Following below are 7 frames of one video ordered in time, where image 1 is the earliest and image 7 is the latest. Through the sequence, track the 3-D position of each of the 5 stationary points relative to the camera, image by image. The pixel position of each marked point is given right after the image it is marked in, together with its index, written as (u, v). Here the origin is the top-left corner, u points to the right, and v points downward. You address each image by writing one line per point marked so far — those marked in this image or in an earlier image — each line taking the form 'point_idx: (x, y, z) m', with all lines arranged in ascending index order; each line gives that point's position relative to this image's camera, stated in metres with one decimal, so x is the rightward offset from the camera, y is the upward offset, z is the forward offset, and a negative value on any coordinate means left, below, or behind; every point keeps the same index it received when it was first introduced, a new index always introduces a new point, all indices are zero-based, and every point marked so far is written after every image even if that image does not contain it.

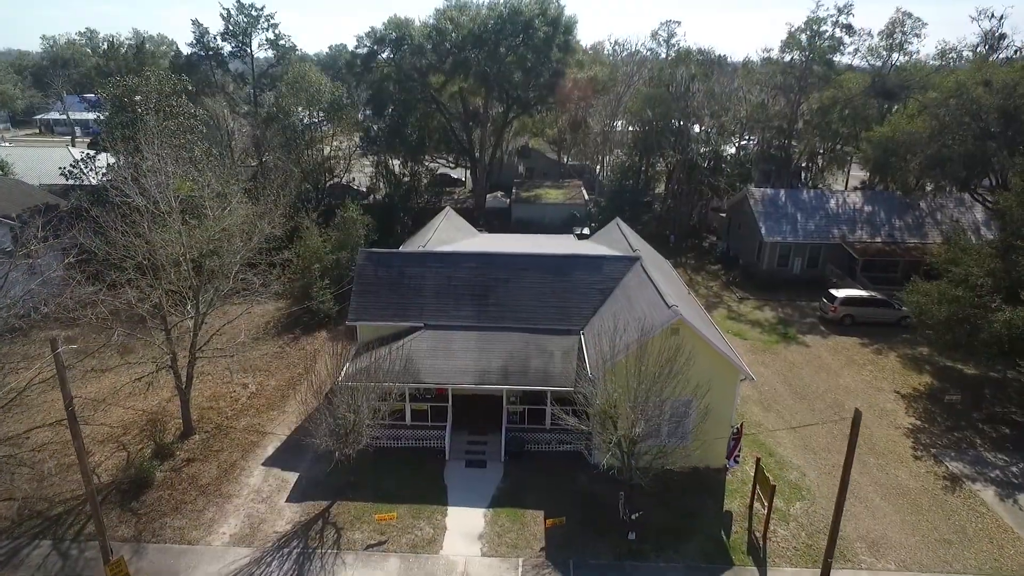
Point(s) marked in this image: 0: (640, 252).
0: (+3.5, +1.0, +16.8) m
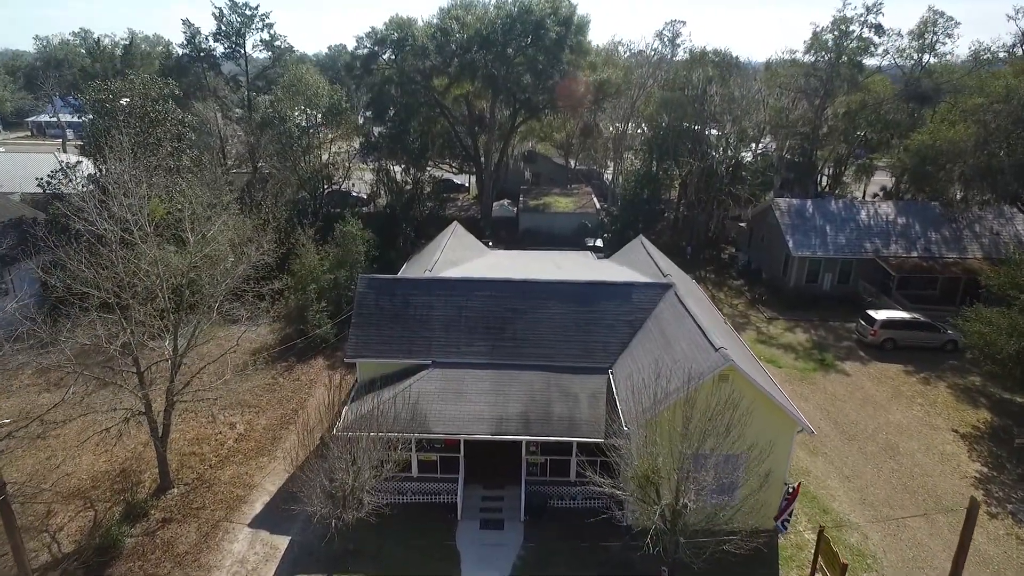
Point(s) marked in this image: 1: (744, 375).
0: (+3.9, +0.3, +15.1) m
1: (+4.1, -1.5, +10.9) m
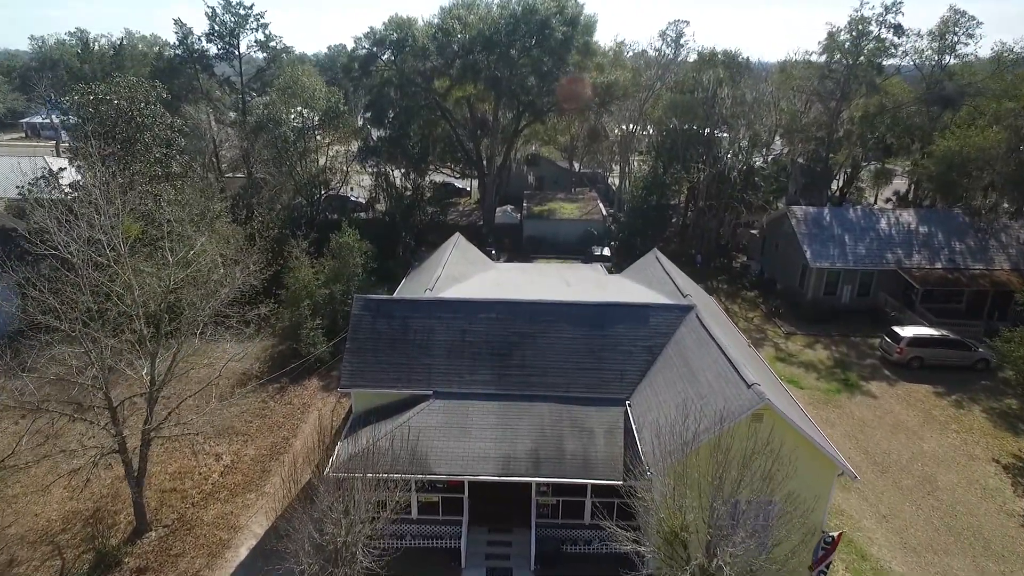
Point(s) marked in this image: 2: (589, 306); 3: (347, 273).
0: (+4.1, -0.2, +14.0) m
1: (+4.3, -2.0, +9.8) m
2: (+1.7, -0.4, +13.4) m
3: (-5.3, +0.5, +20.0) m
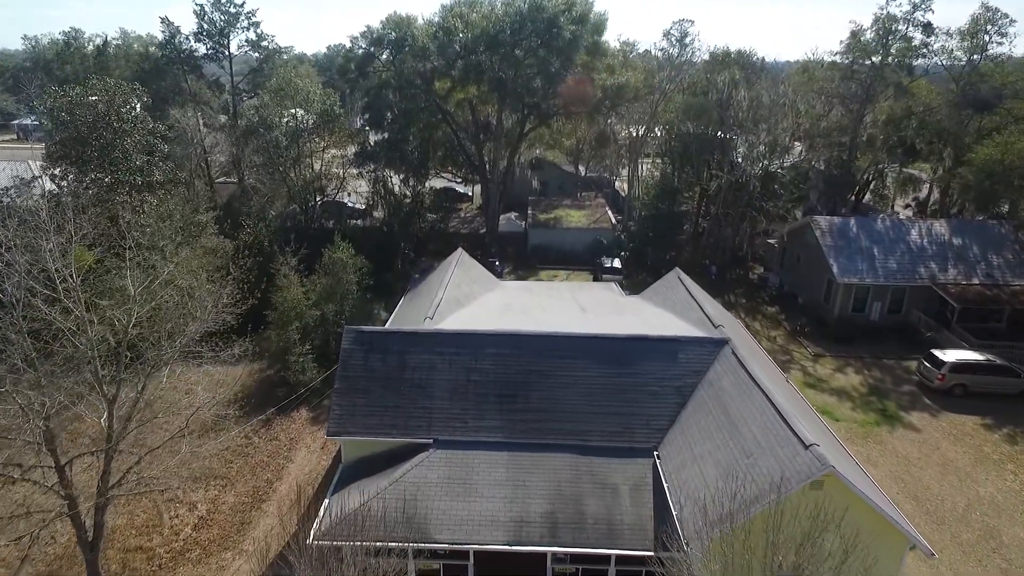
0: (+4.3, -0.8, +12.4) m
1: (+4.5, -2.6, +8.2) m
2: (+1.9, -1.0, +11.9) m
3: (-5.1, -0.1, +18.5) m
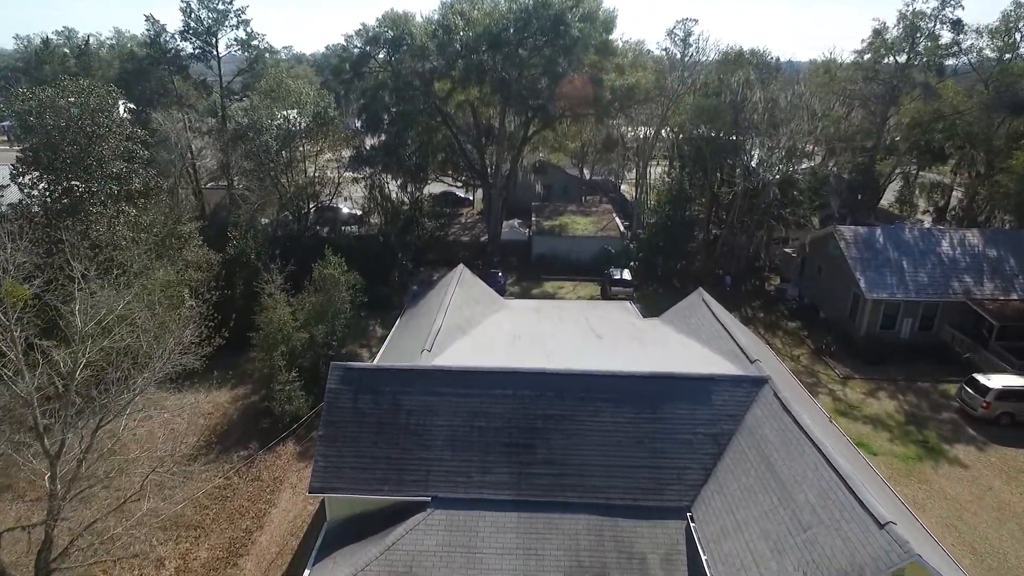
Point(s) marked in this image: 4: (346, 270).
0: (+4.4, -1.3, +11.0) m
1: (+4.6, -3.1, +6.8) m
2: (+2.0, -1.5, +10.4) m
3: (-5.0, -0.6, +17.0) m
4: (-4.9, +0.4, +18.1) m
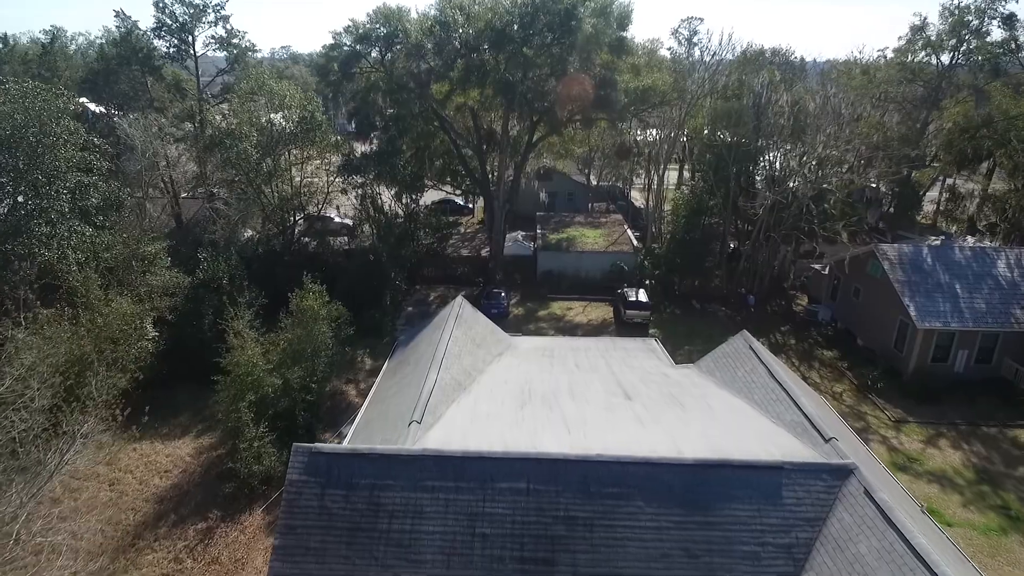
0: (+4.6, -2.1, +8.7) m
1: (+4.8, -4.0, +4.5) m
2: (+2.2, -2.3, +8.1) m
3: (-4.8, -1.5, +14.7) m
4: (-4.7, -0.4, +15.8) m
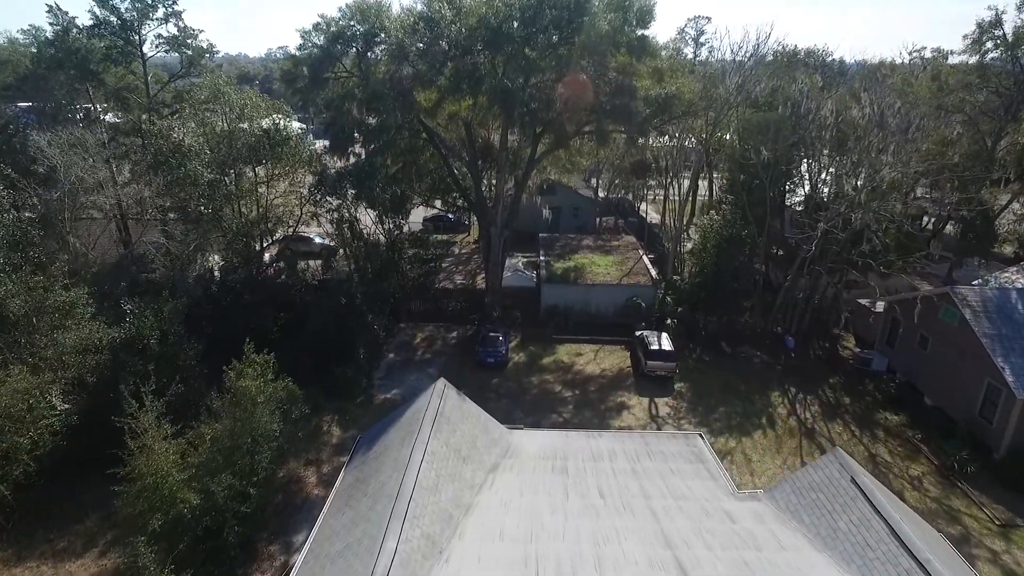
0: (+4.6, -3.5, +5.1) m
1: (+4.7, -5.4, +0.9) m
2: (+2.2, -3.7, +4.5) m
3: (-4.8, -2.9, +11.1) m
4: (-4.7, -1.8, +12.2) m
